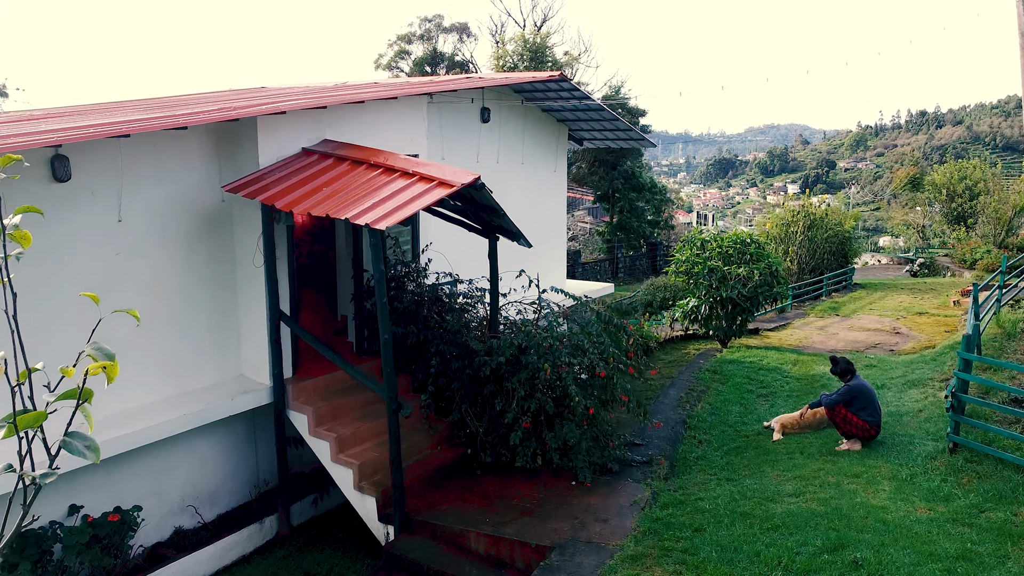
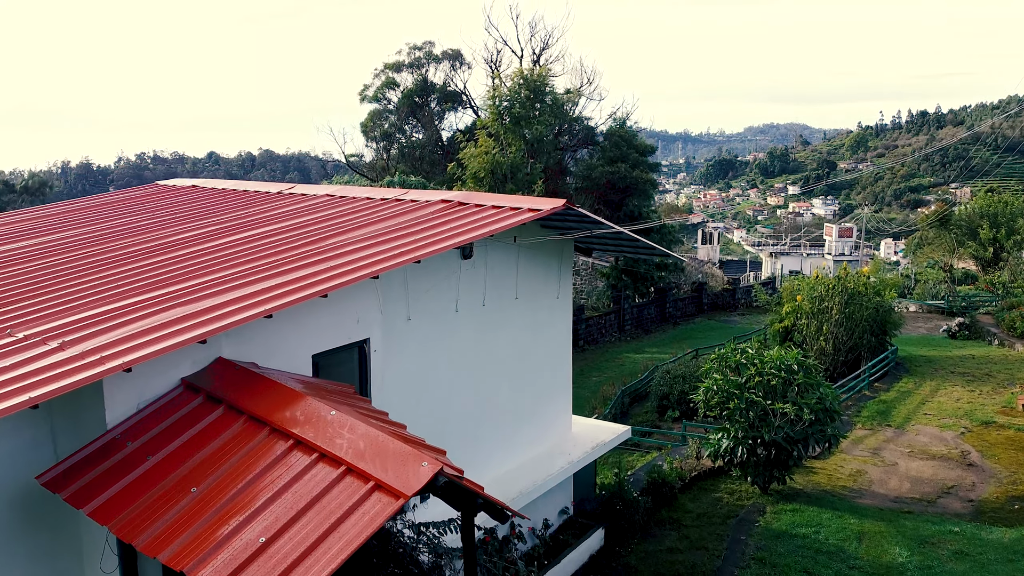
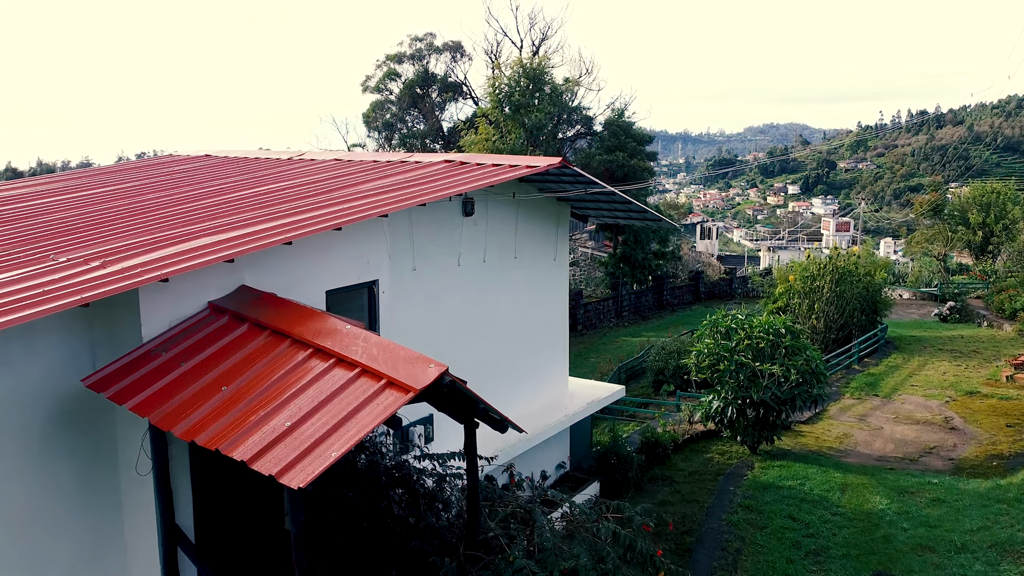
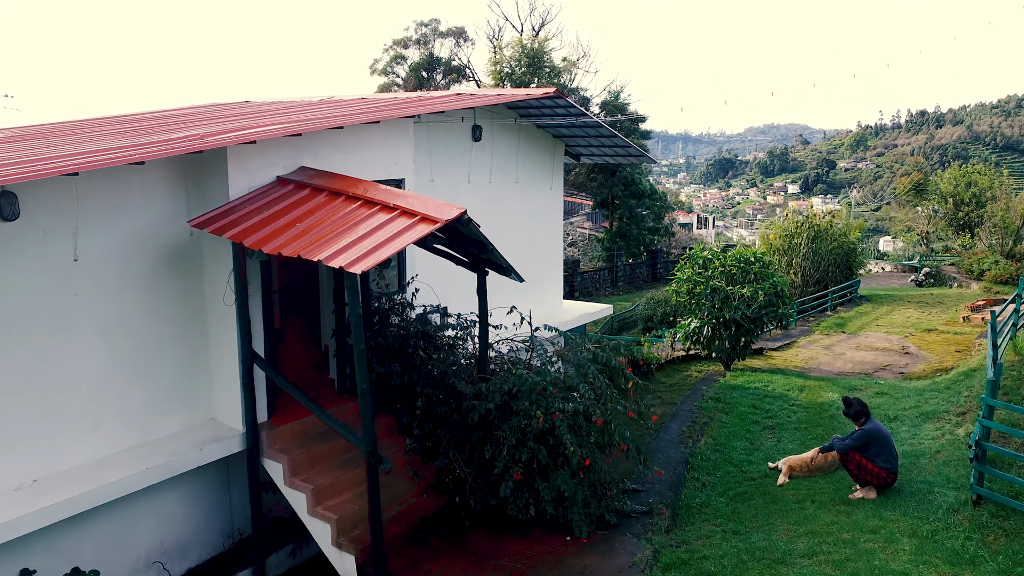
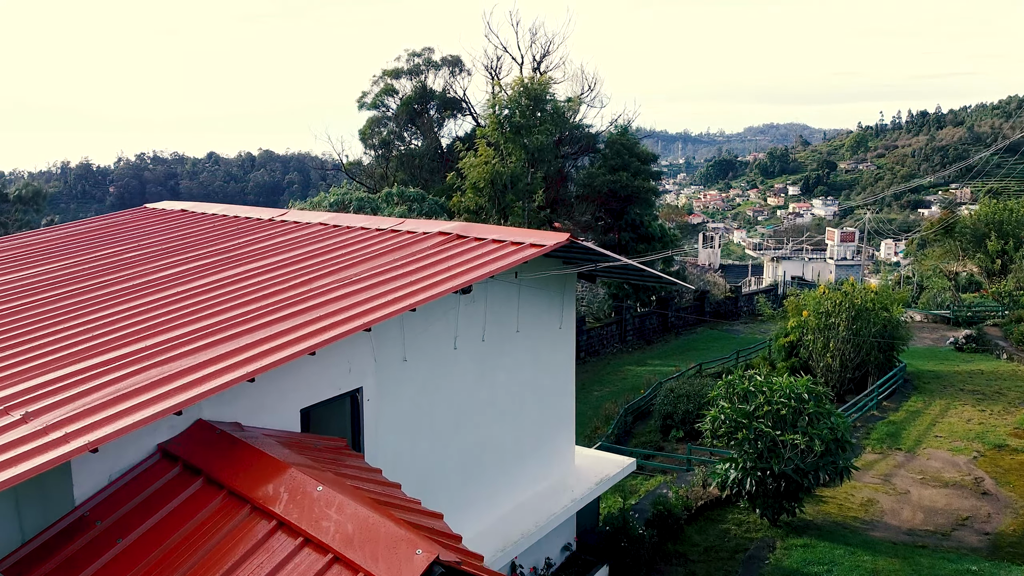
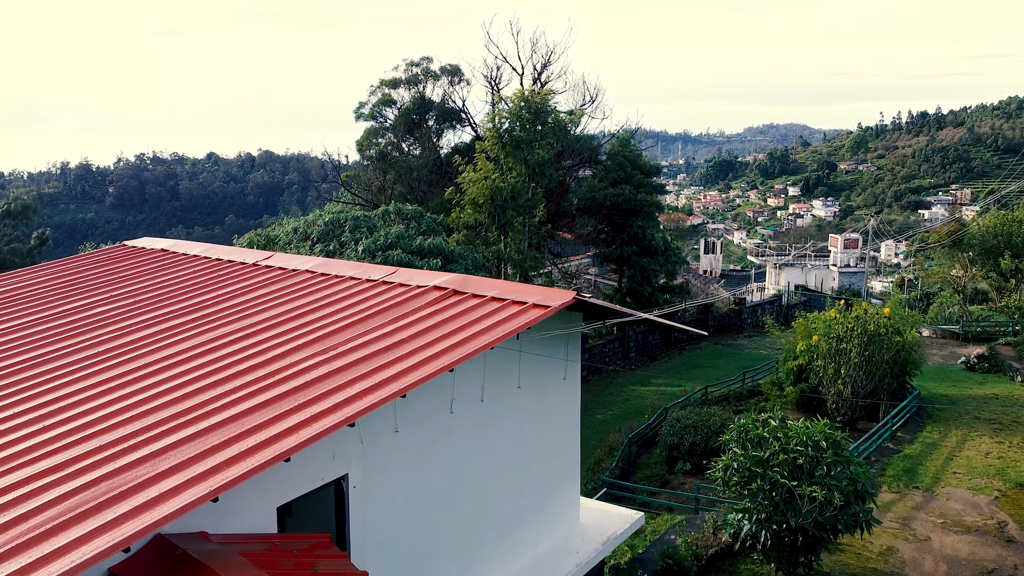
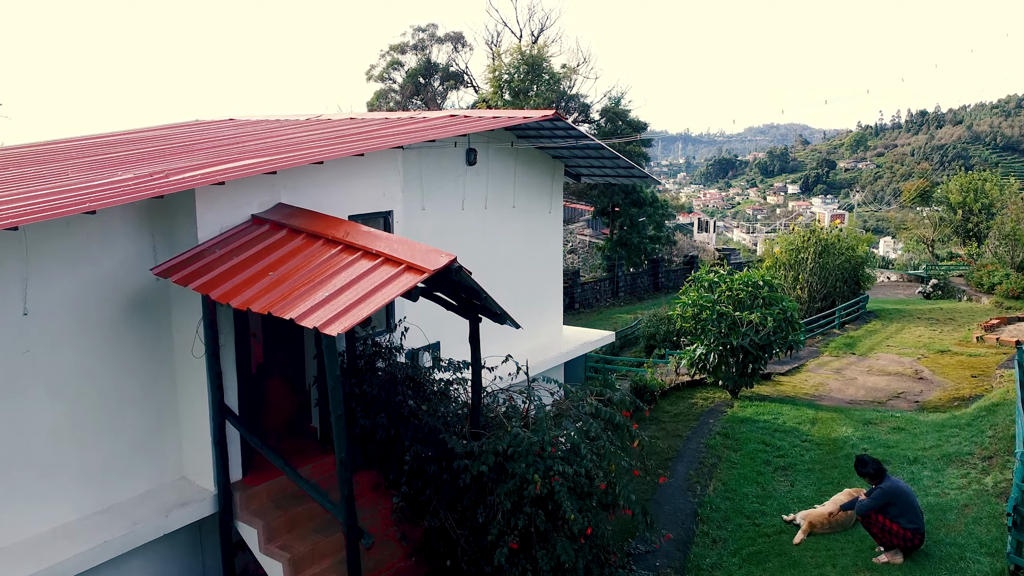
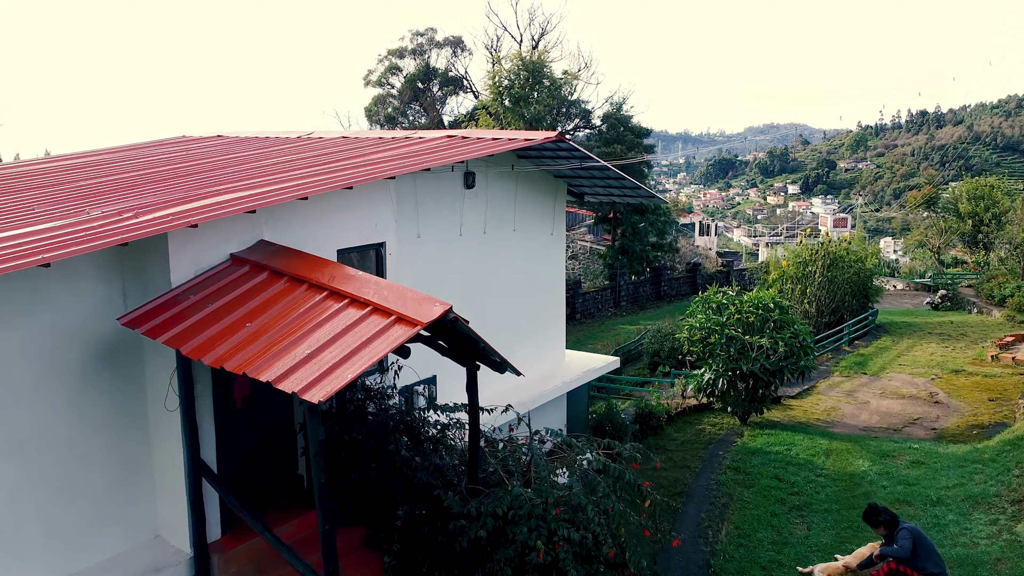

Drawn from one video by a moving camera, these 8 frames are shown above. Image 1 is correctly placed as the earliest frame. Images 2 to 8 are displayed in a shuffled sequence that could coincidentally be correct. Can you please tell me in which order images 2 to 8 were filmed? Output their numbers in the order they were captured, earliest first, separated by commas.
4, 7, 8, 3, 2, 5, 6
